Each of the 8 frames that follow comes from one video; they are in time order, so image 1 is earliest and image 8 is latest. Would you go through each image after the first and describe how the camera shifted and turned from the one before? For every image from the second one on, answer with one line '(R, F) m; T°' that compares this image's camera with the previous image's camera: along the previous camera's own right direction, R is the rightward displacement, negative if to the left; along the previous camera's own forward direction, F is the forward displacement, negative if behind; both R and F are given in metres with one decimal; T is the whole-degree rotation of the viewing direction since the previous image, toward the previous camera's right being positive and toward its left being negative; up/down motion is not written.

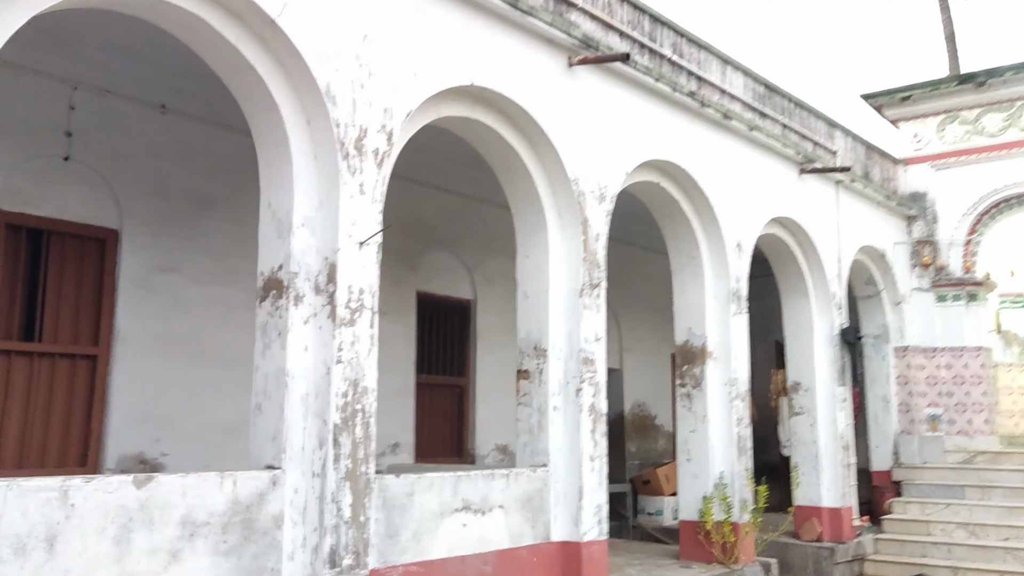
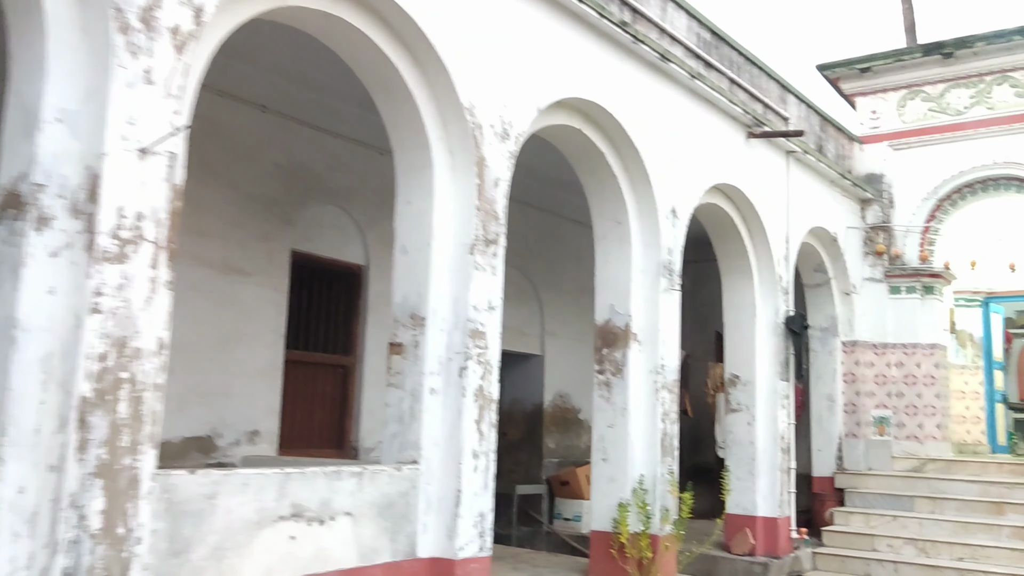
(+0.4, +1.1) m; +3°
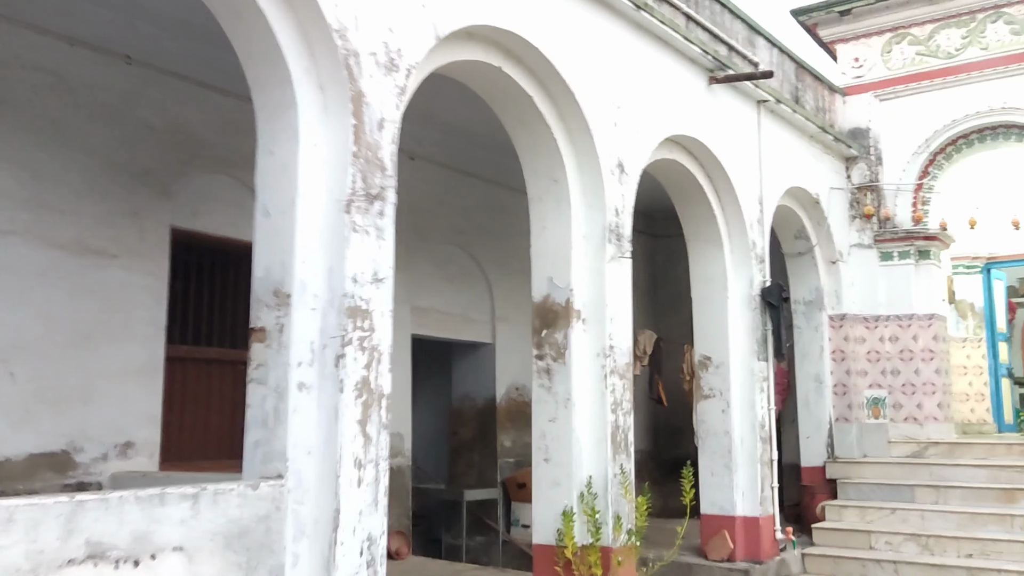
(+0.5, +0.9) m; 0°
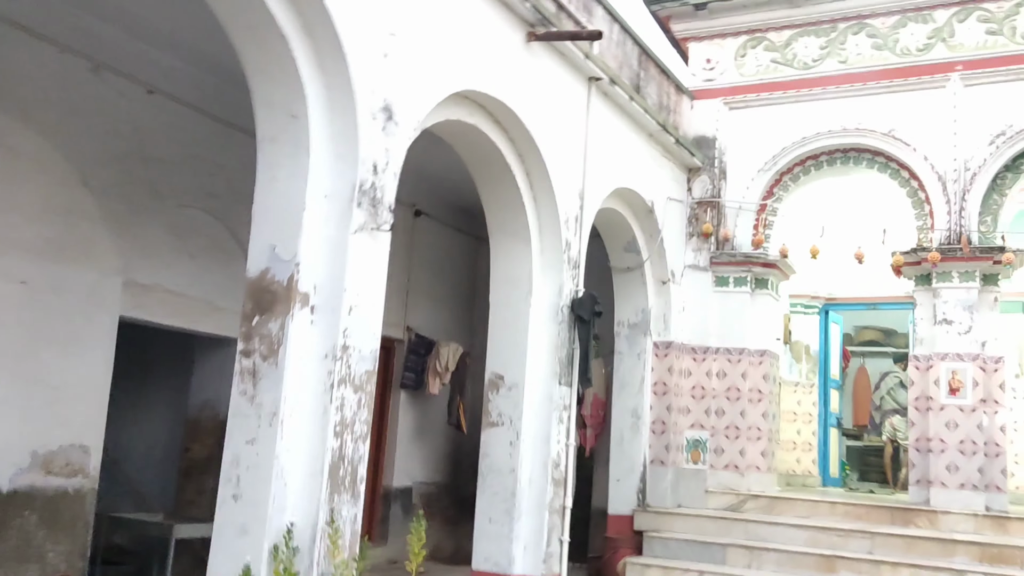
(+0.7, +1.3) m; +9°
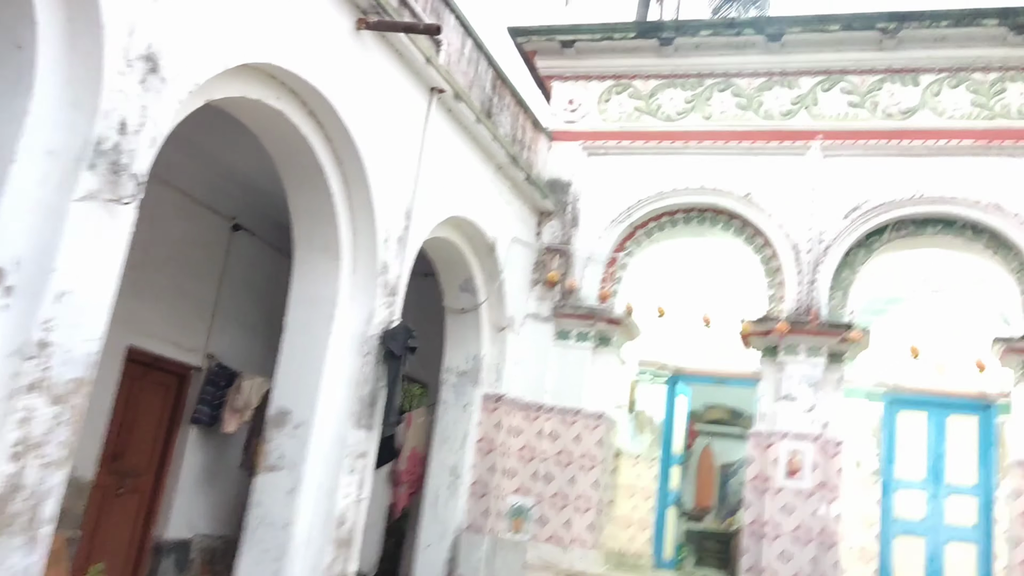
(+0.4, +0.7) m; +8°
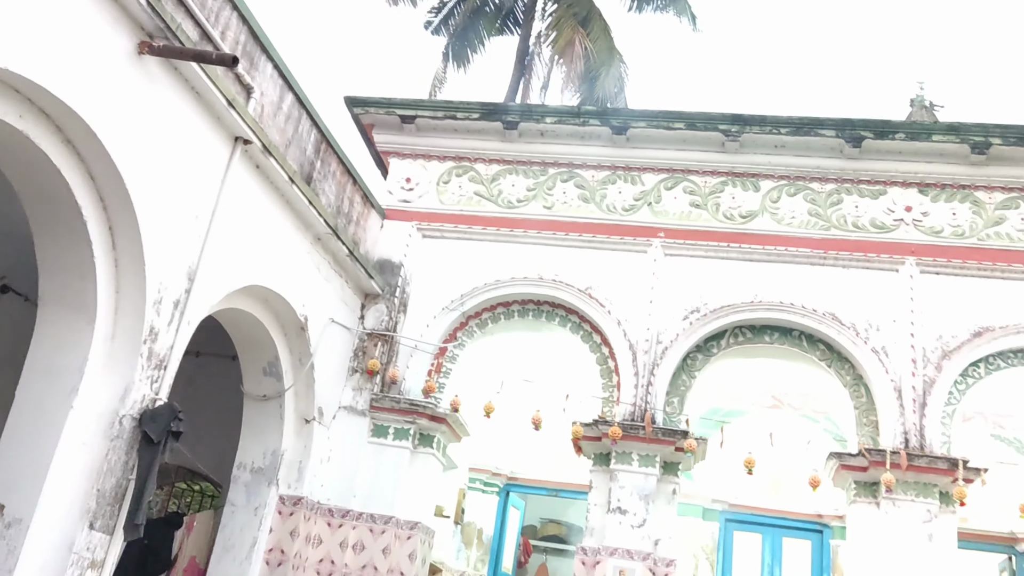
(+0.3, +0.6) m; +9°
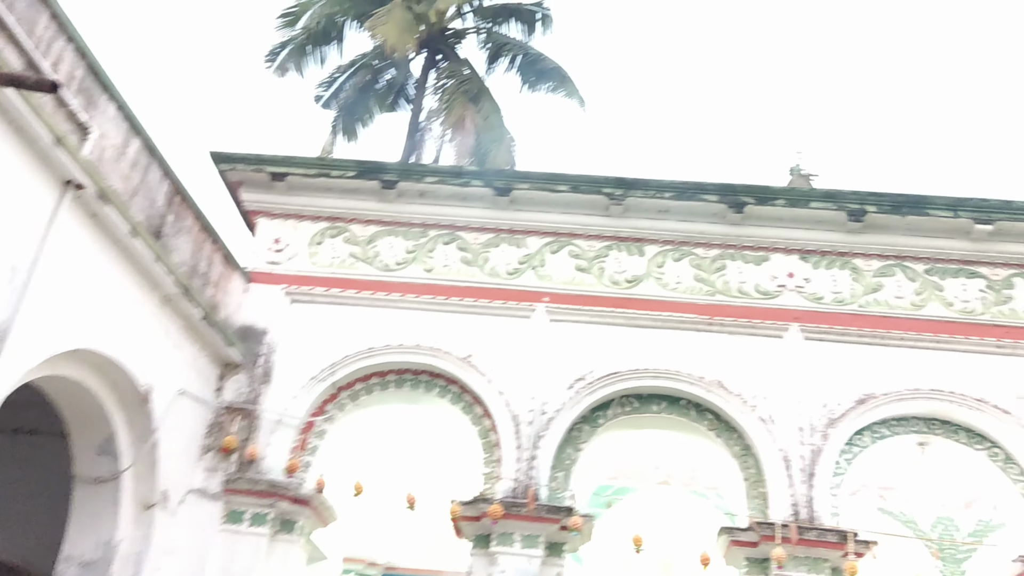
(+0.1, +0.3) m; +7°
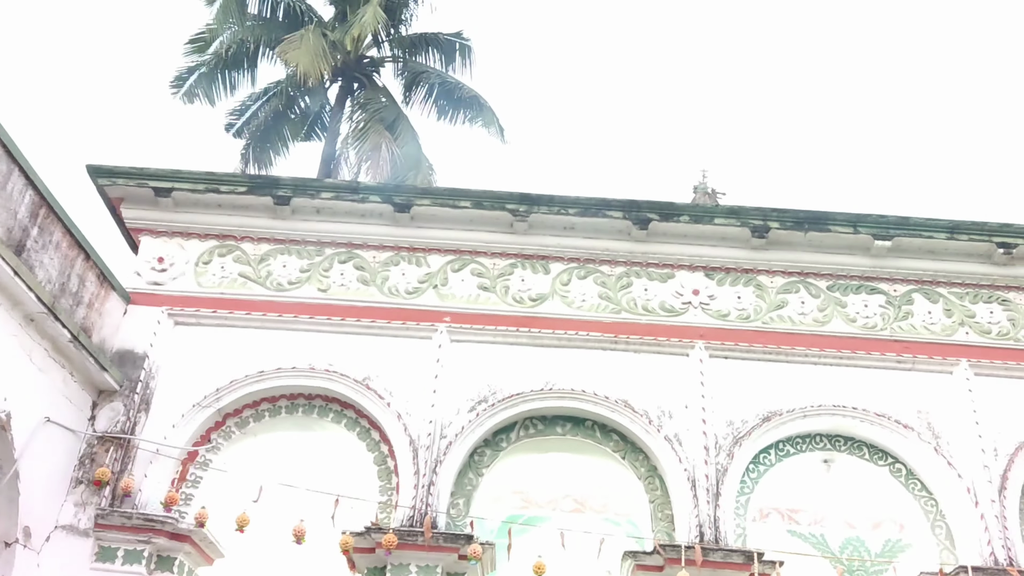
(+0.2, +0.2) m; +5°
